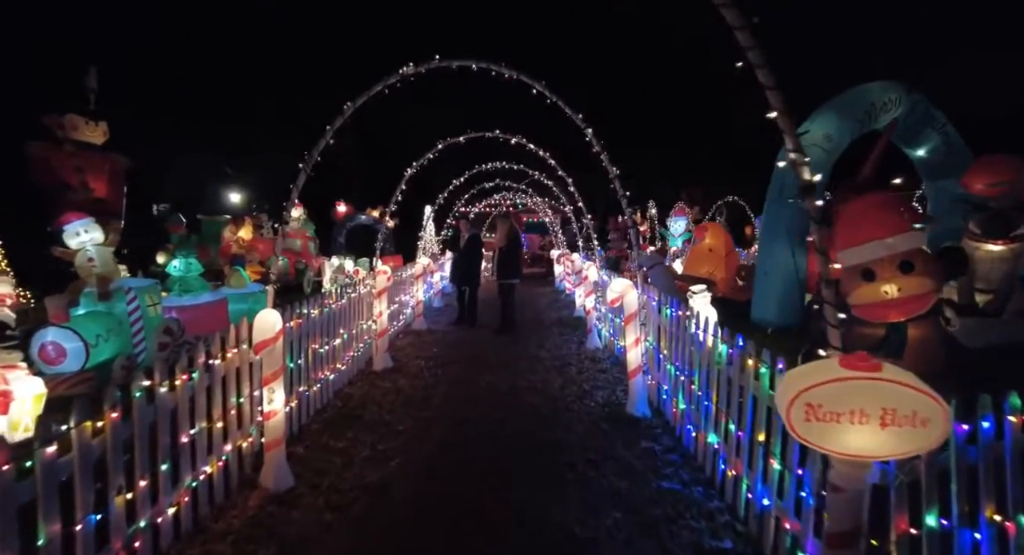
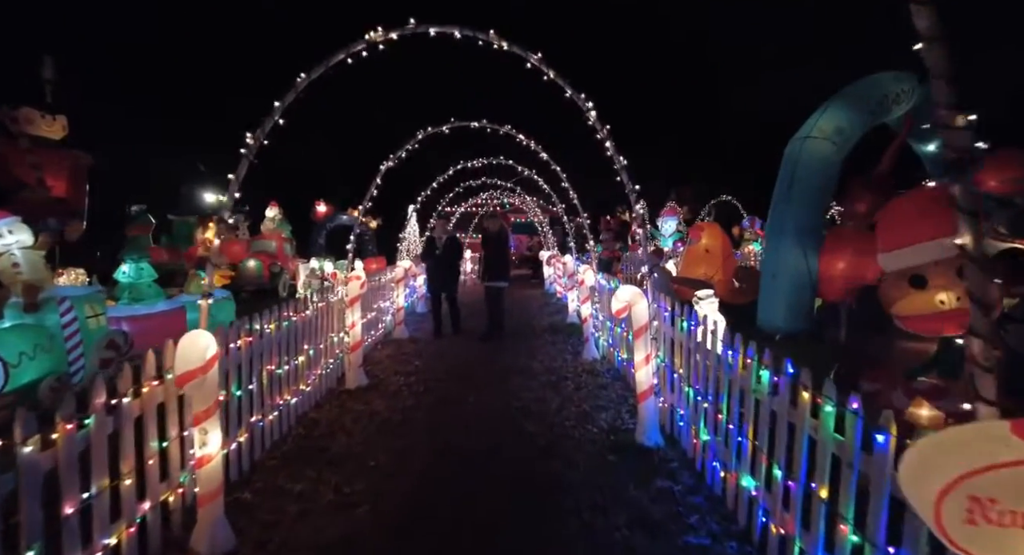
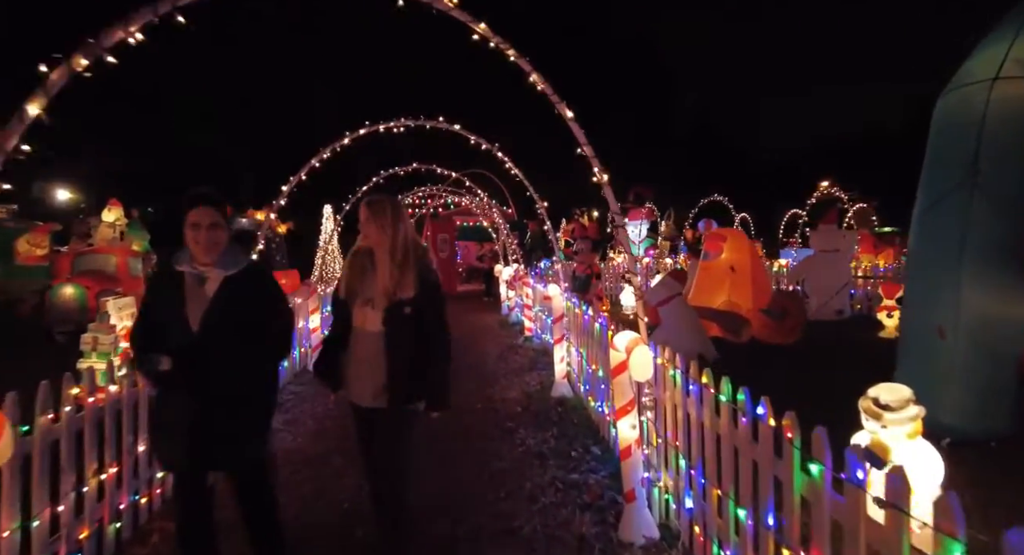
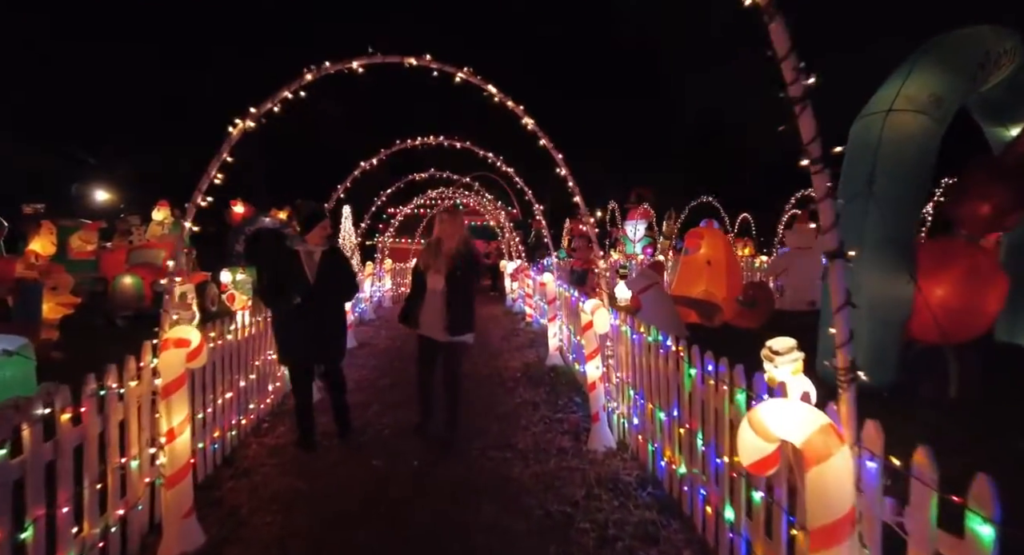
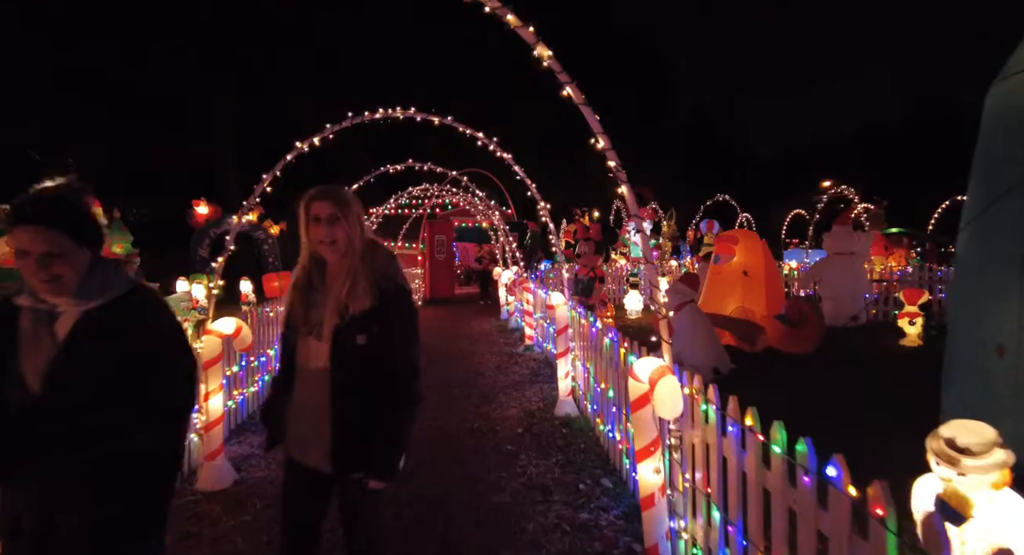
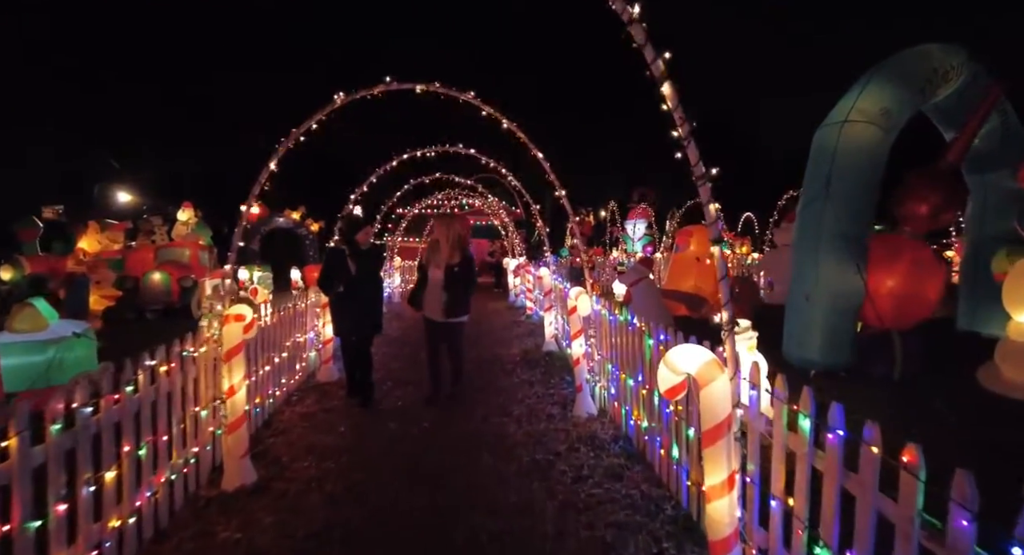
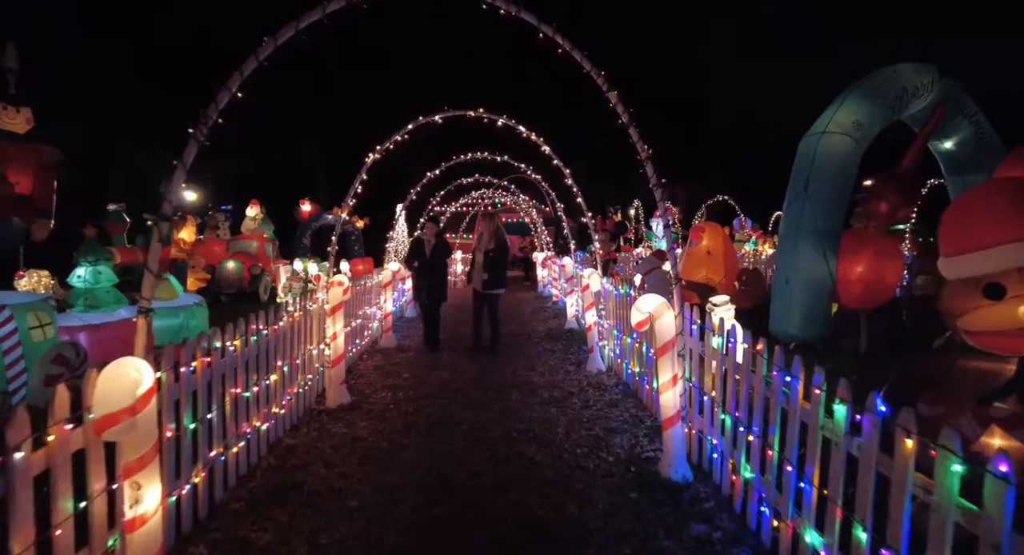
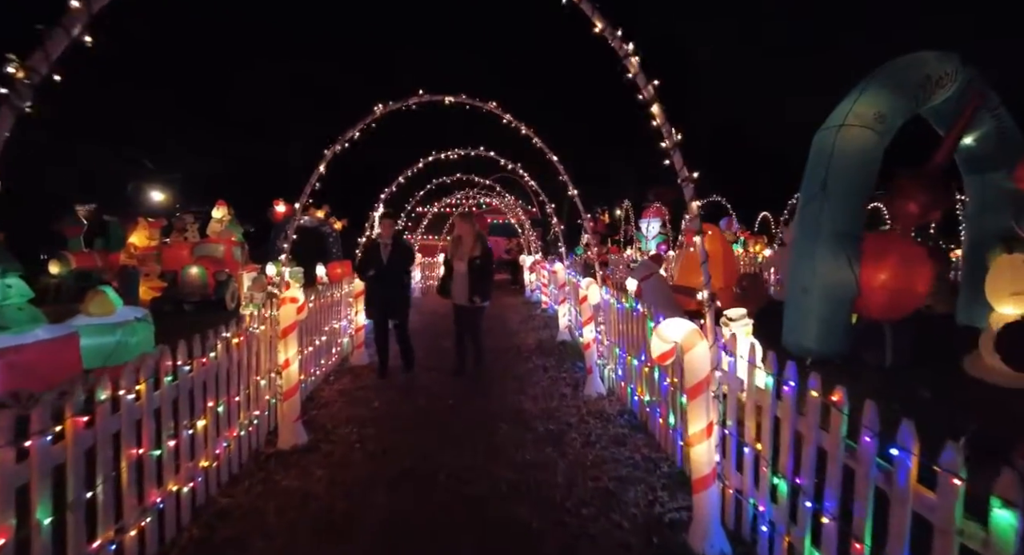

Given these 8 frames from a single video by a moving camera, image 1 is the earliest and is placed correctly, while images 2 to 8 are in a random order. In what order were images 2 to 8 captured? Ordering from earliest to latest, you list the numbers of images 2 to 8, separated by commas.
2, 7, 8, 6, 4, 3, 5
